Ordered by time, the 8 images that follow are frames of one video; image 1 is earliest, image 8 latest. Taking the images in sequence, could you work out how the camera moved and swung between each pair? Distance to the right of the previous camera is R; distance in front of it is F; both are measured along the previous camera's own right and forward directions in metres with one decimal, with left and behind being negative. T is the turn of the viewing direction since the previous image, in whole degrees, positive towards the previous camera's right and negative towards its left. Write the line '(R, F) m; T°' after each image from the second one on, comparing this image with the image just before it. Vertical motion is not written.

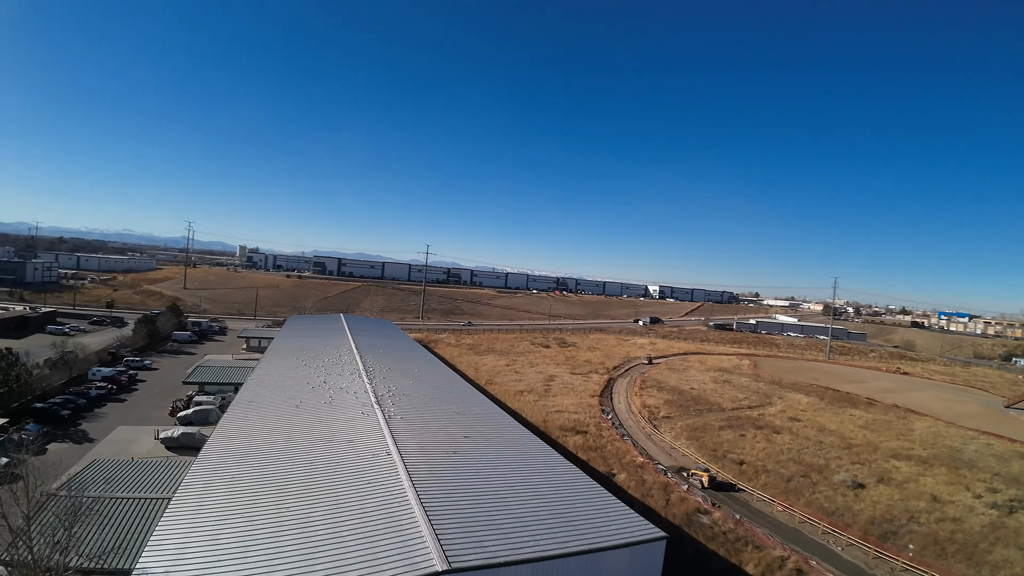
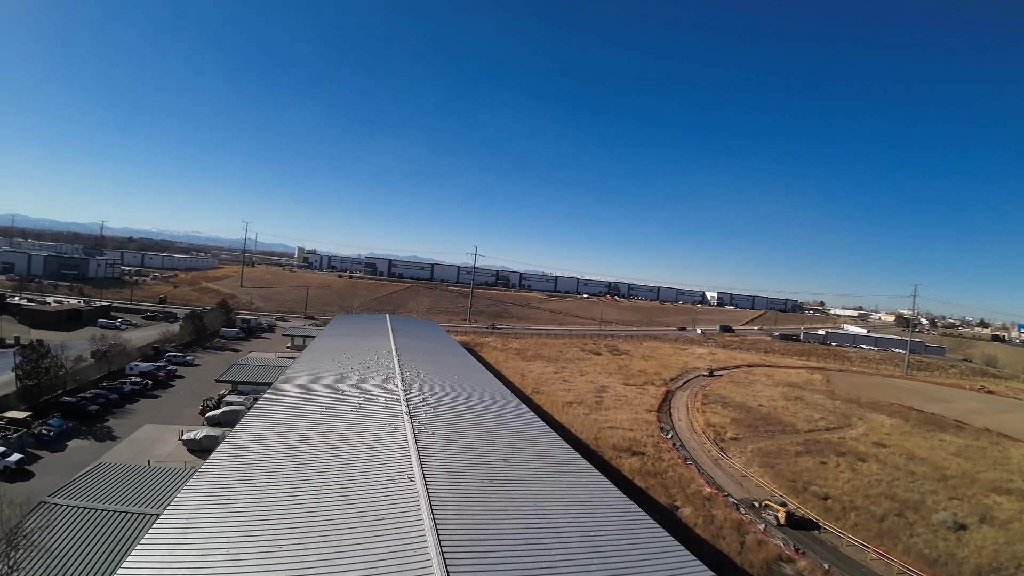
(0.0, +1.7) m; -6°
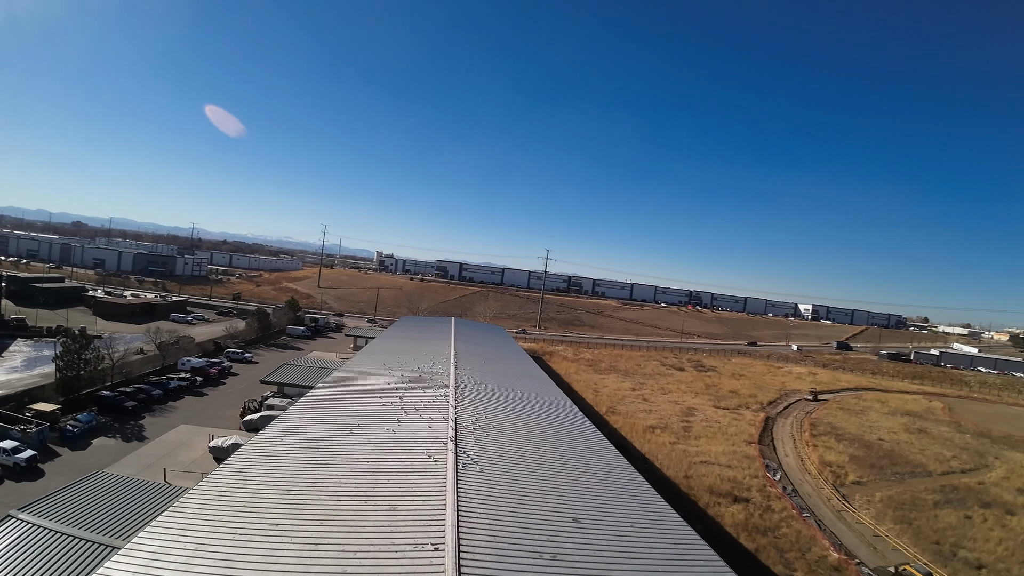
(-0.1, +2.3) m; -9°
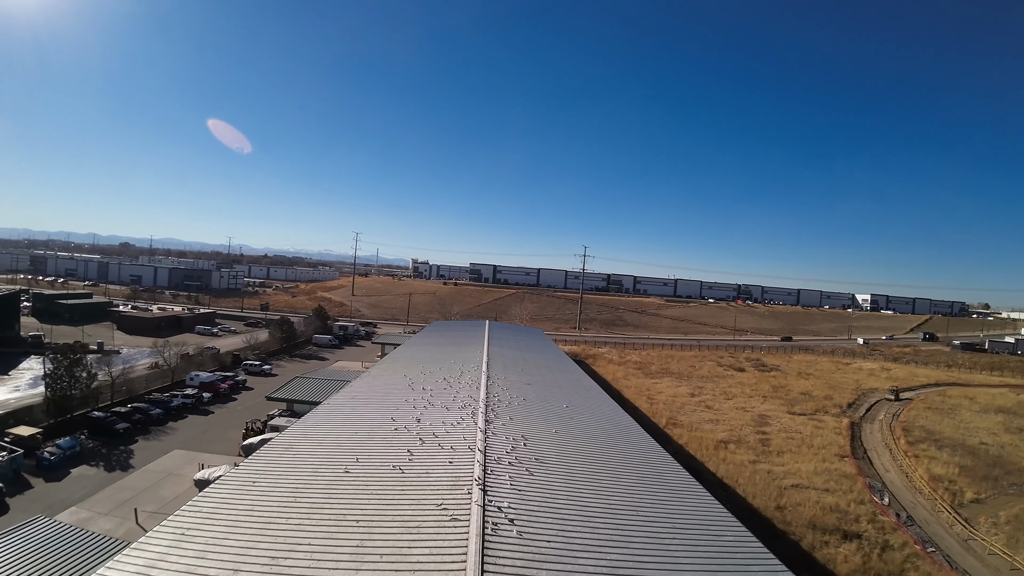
(-0.1, +2.0) m; -5°
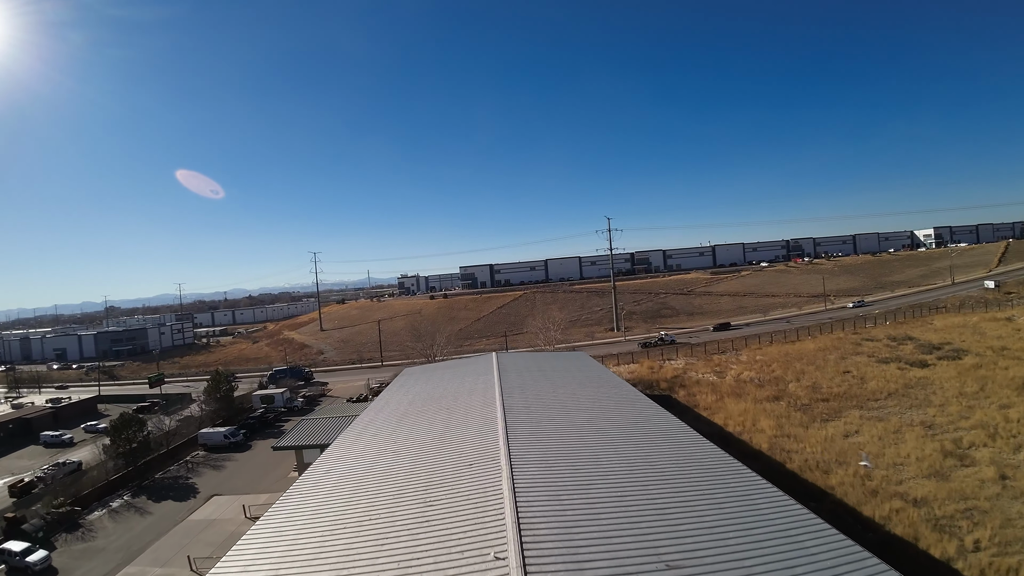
(-0.5, +10.1) m; 0°
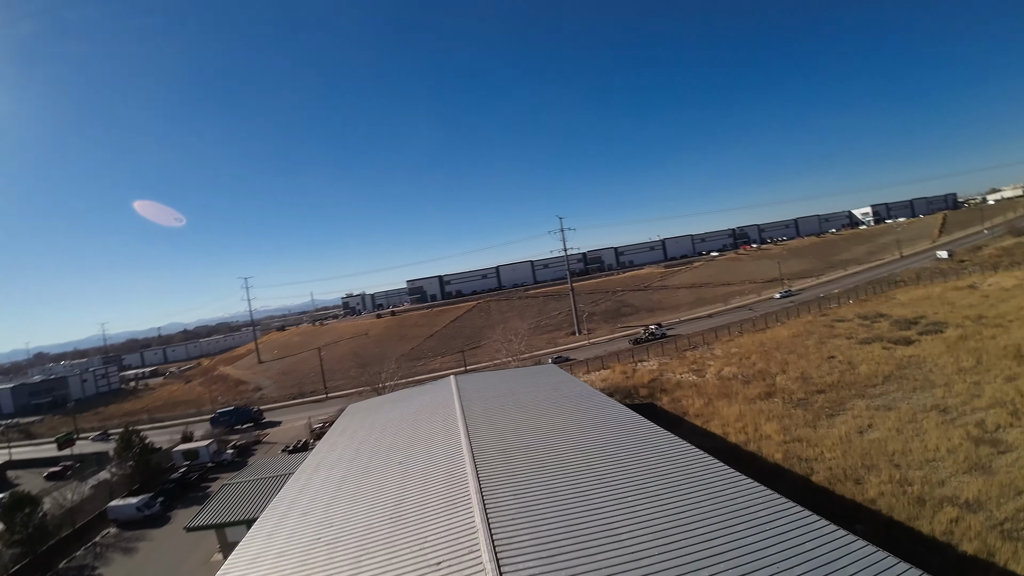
(+0.3, +1.9) m; +4°
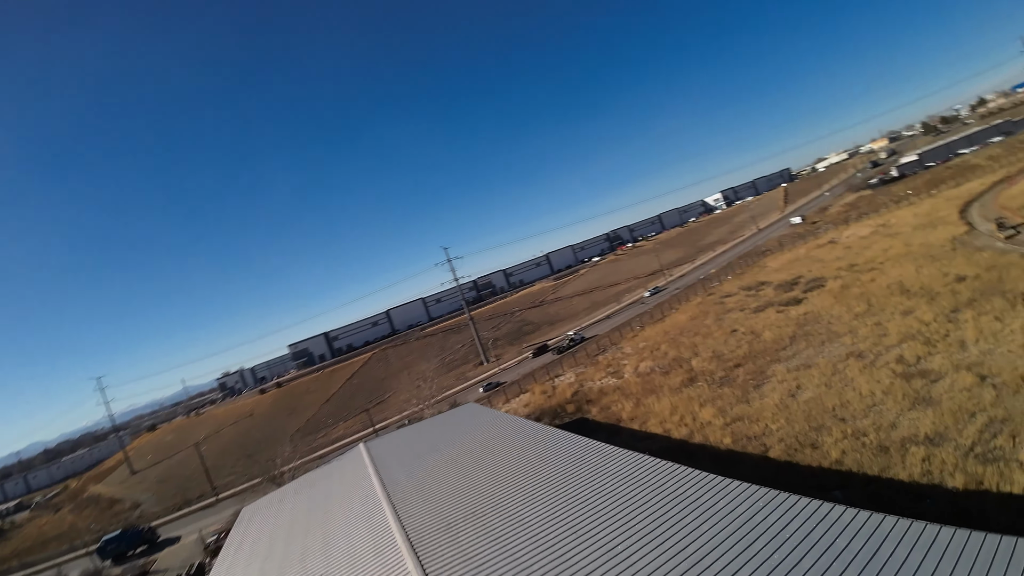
(0.0, +1.5) m; +11°
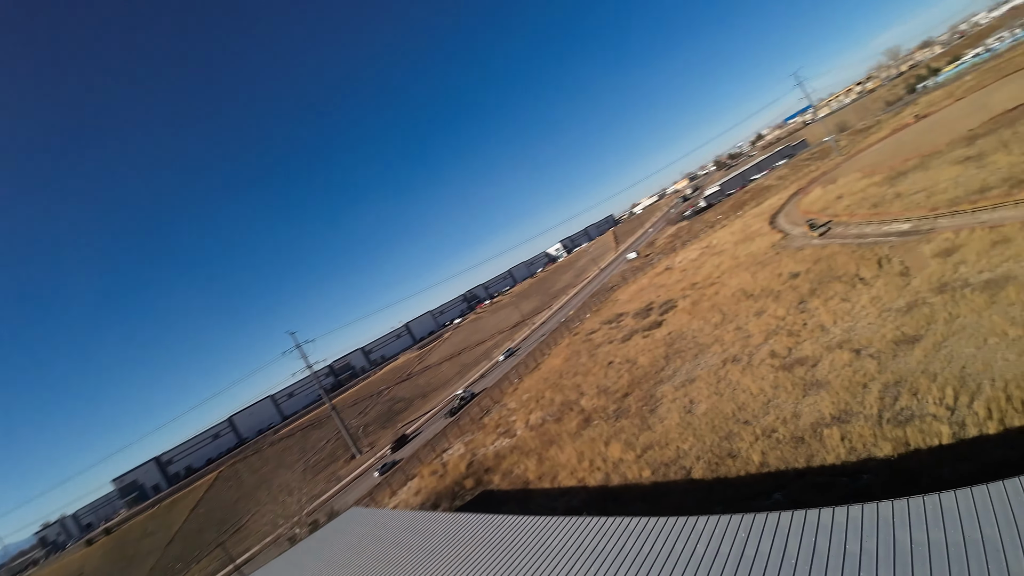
(-0.6, +1.7) m; +19°
